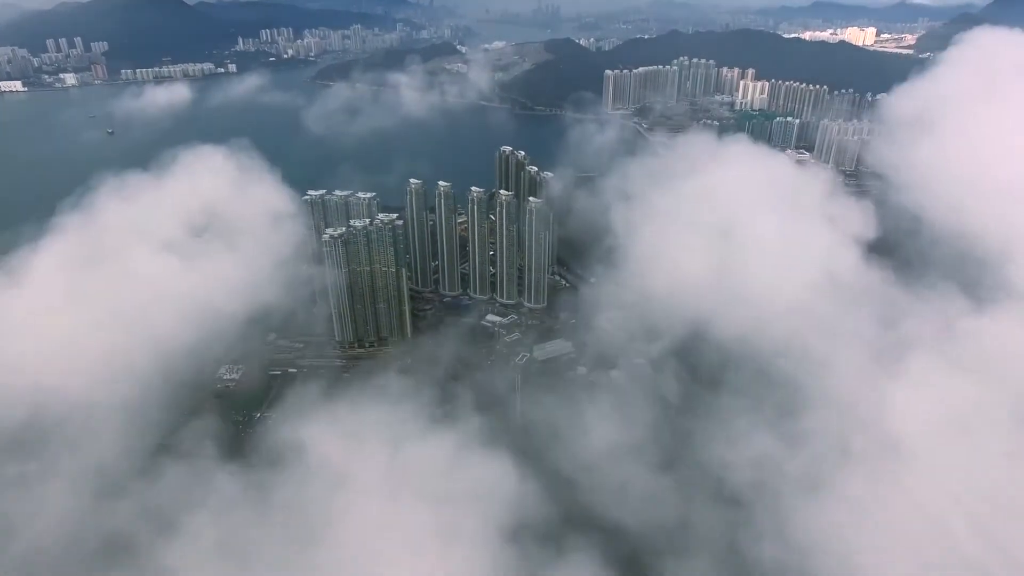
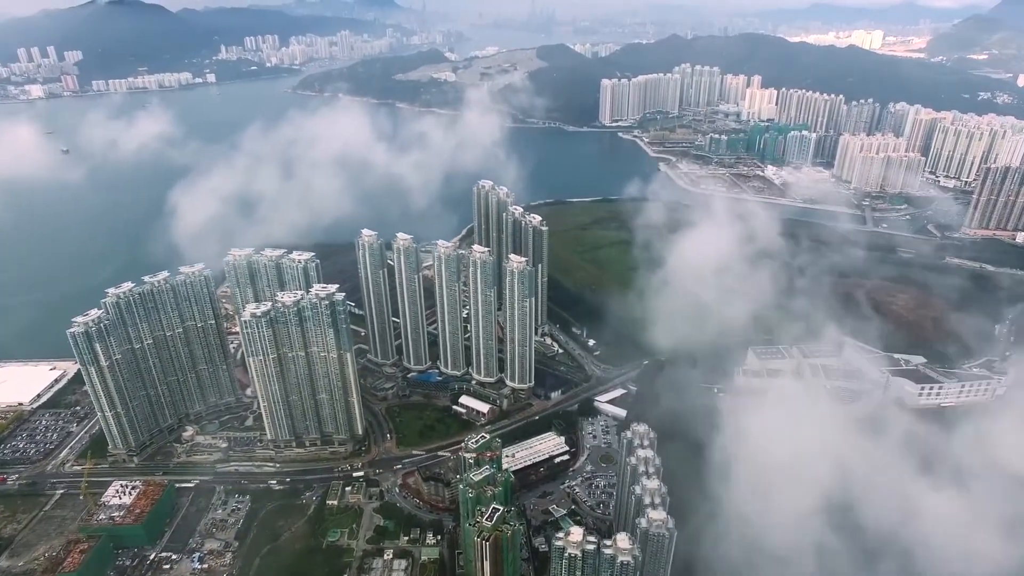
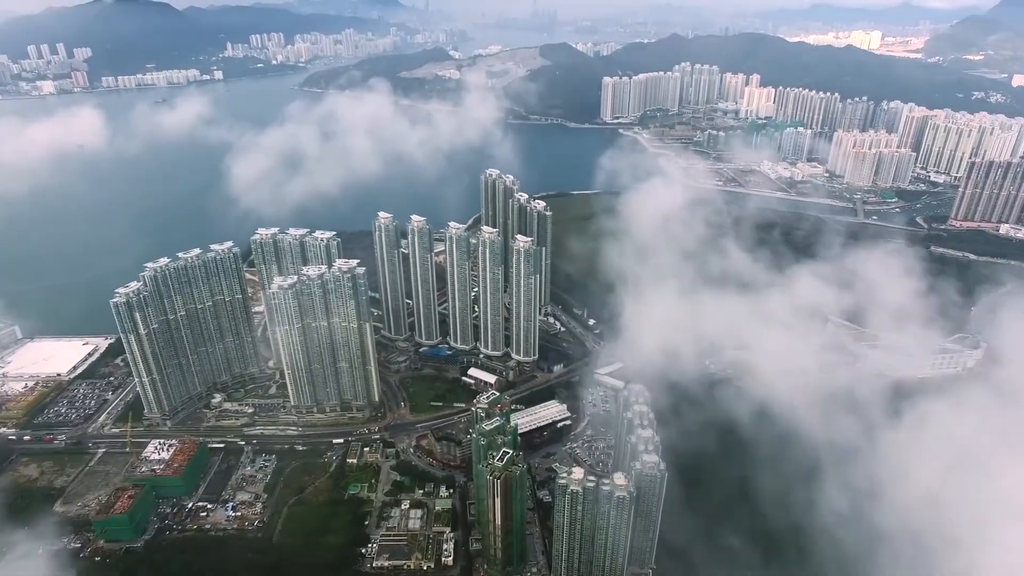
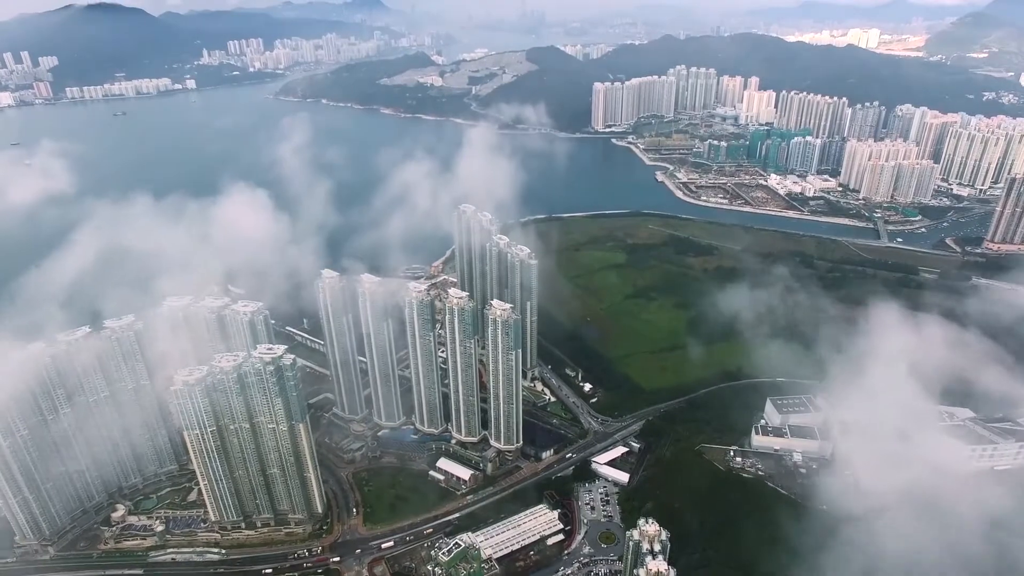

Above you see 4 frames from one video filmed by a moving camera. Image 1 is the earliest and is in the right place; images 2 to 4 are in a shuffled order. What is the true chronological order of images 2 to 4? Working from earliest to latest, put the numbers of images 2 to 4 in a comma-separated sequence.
3, 2, 4
